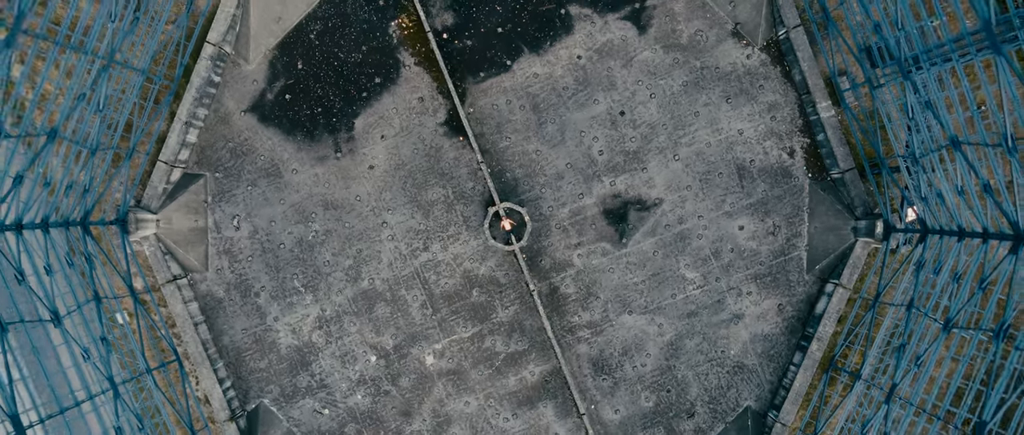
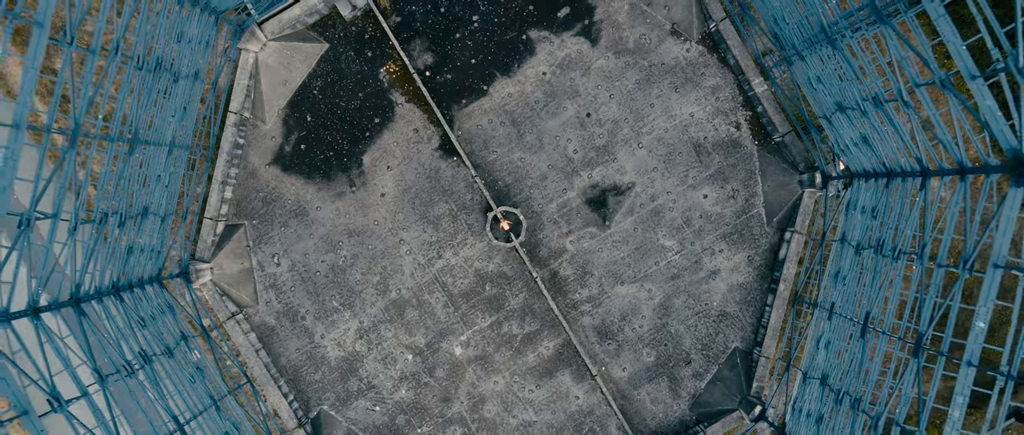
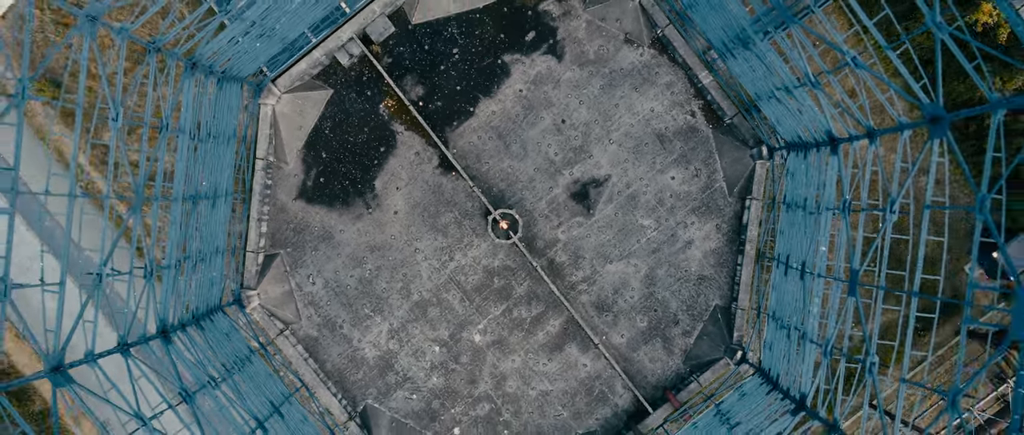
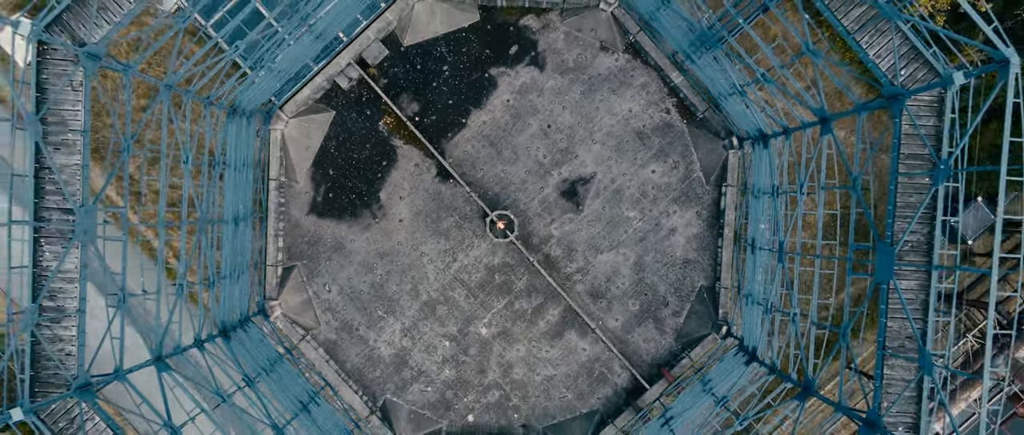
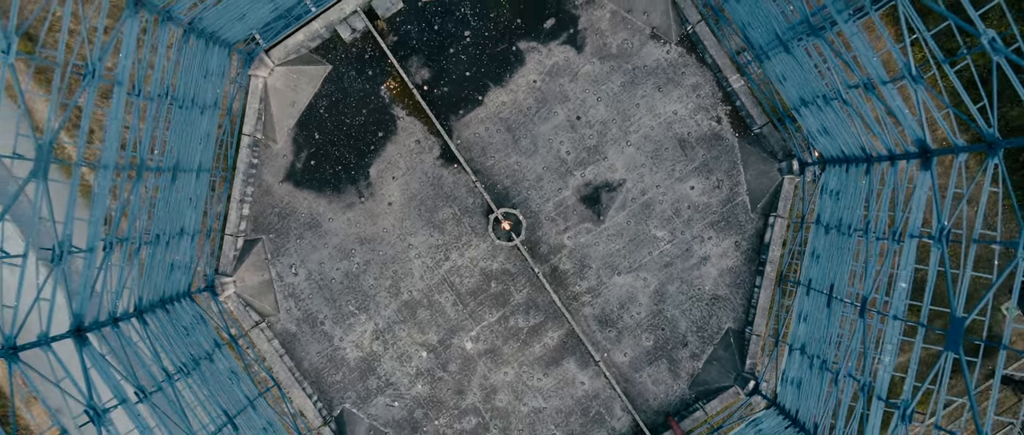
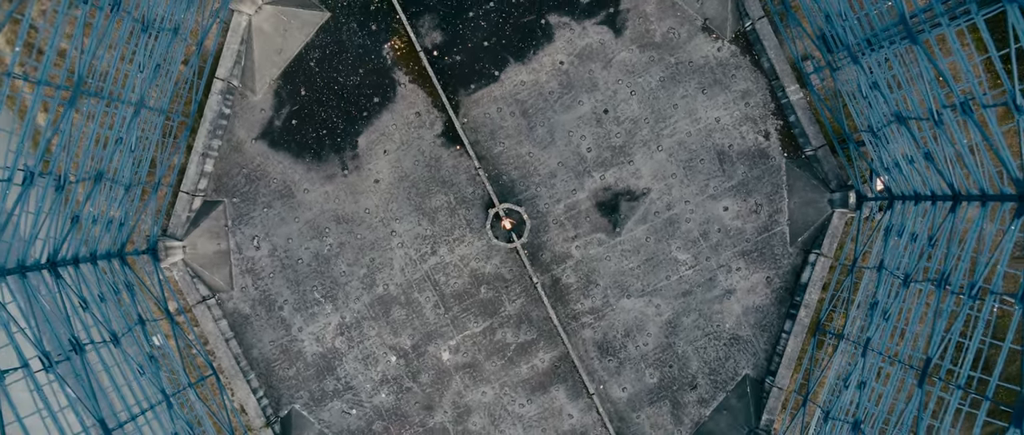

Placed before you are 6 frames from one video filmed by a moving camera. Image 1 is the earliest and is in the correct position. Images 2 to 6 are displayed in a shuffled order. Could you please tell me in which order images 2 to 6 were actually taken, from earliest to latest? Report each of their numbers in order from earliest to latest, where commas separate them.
6, 2, 5, 3, 4
